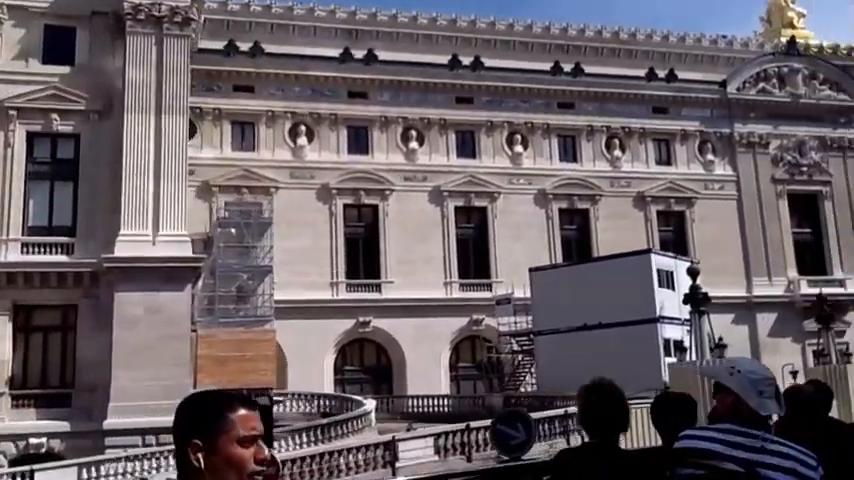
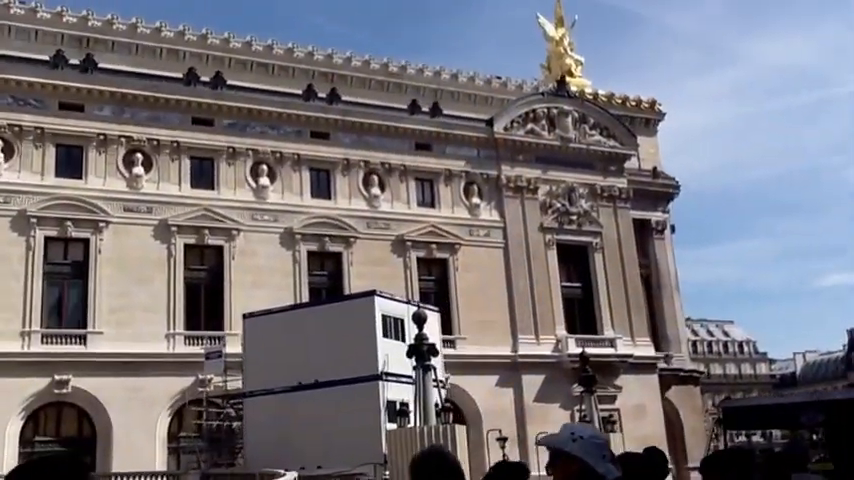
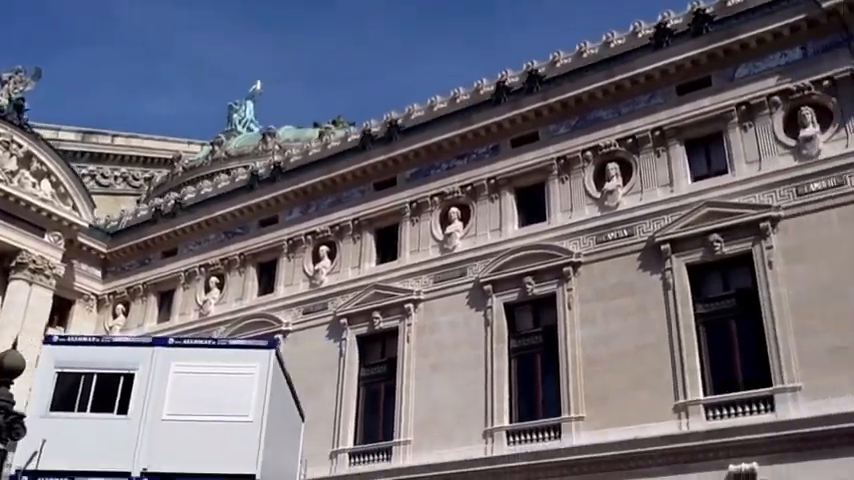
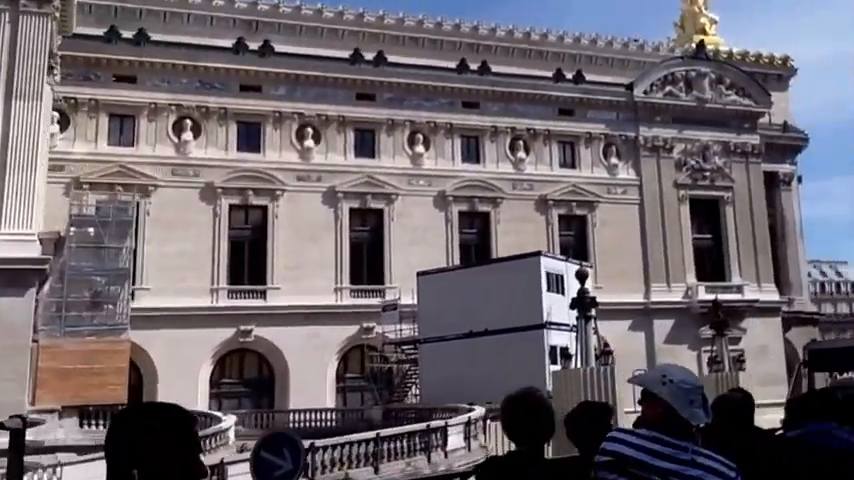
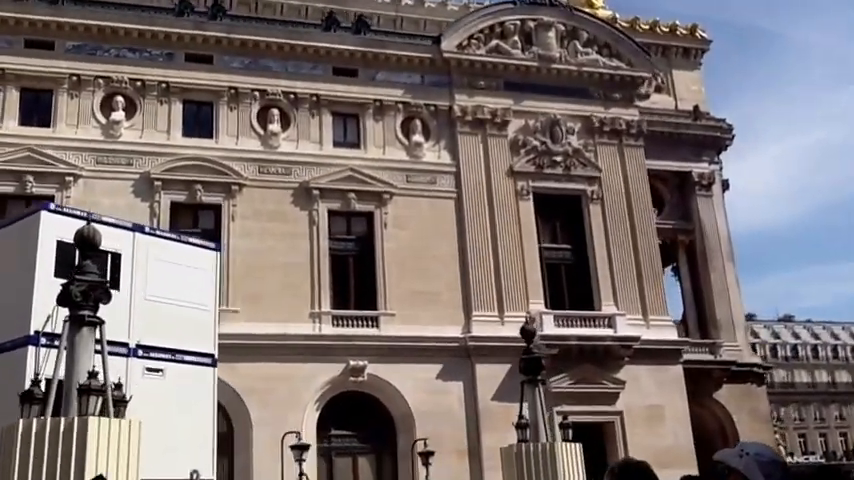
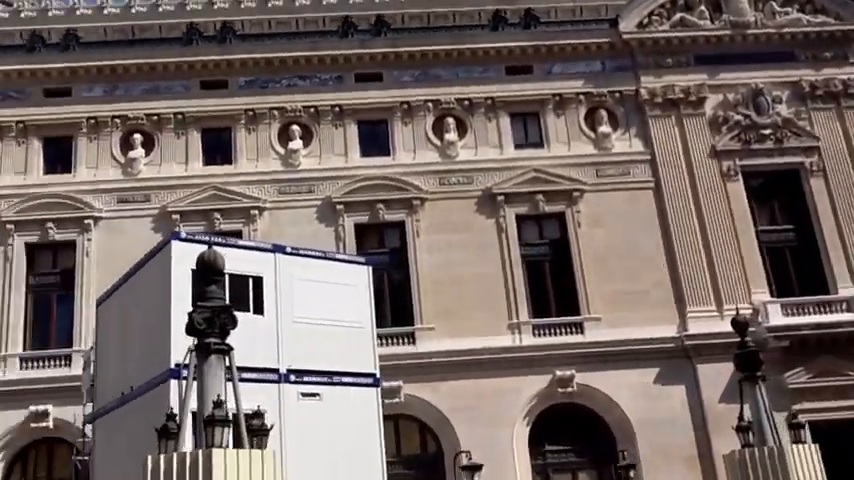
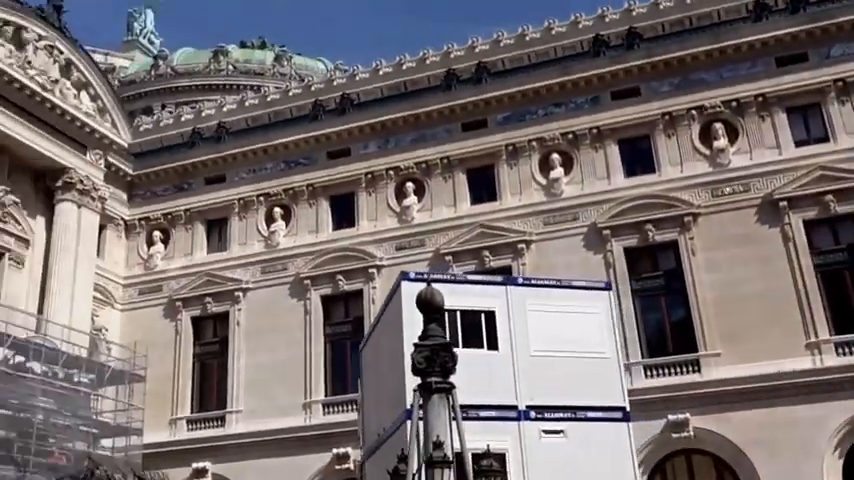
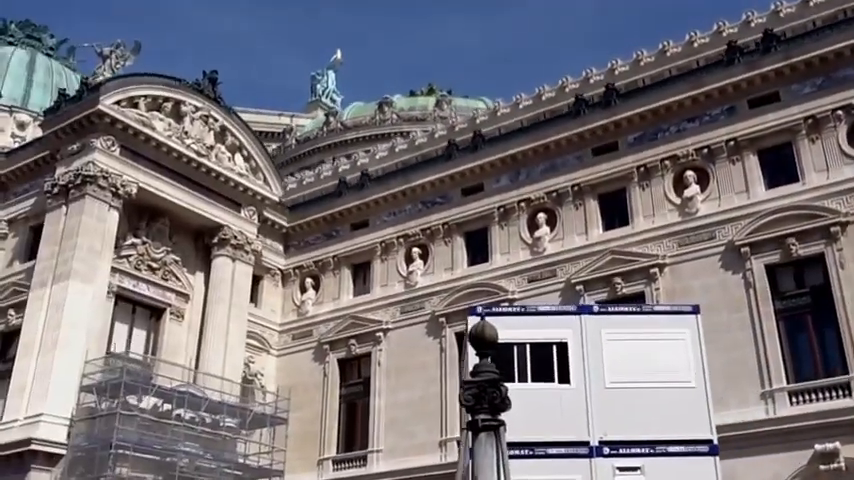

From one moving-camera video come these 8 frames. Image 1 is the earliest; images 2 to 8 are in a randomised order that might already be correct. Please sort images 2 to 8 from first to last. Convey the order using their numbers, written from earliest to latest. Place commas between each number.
4, 2, 5, 6, 7, 8, 3
